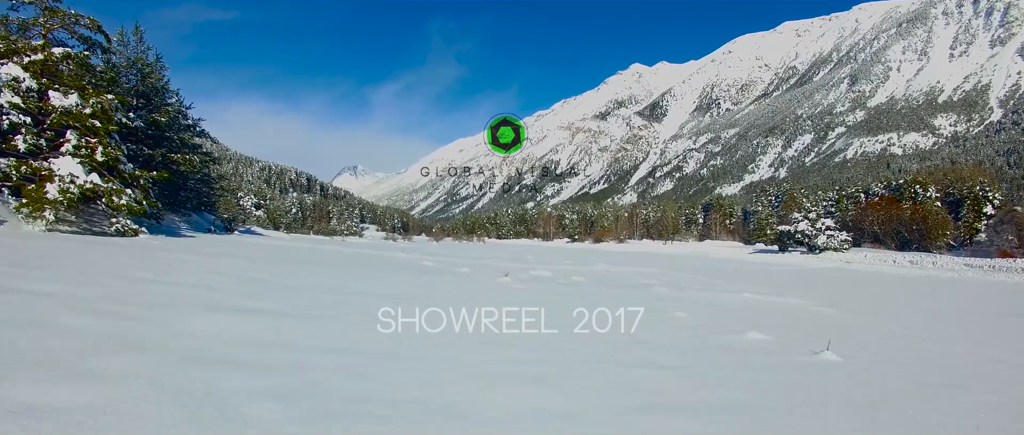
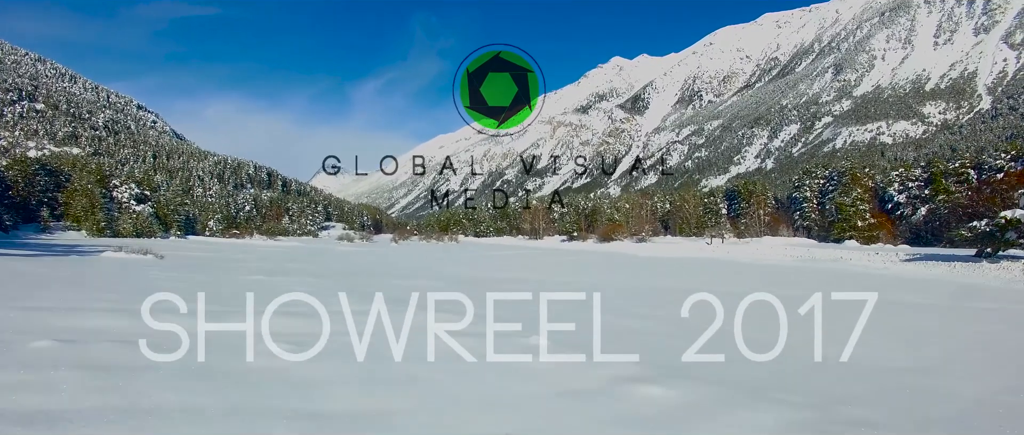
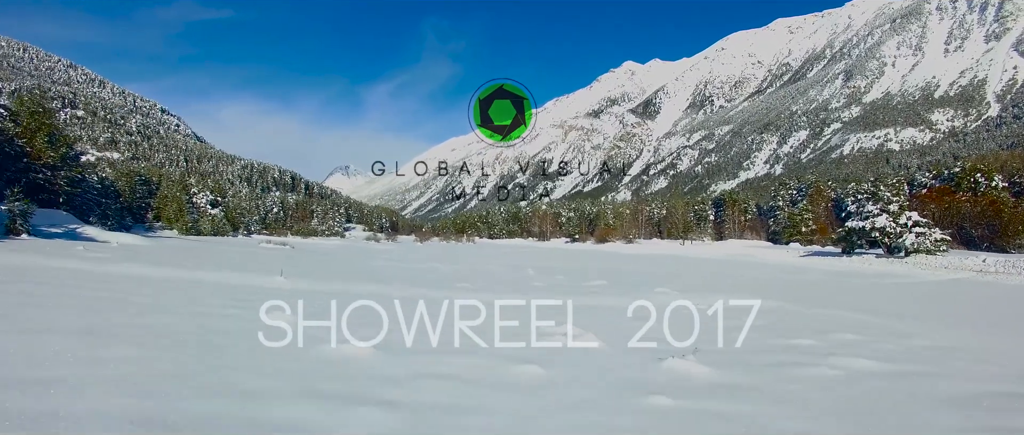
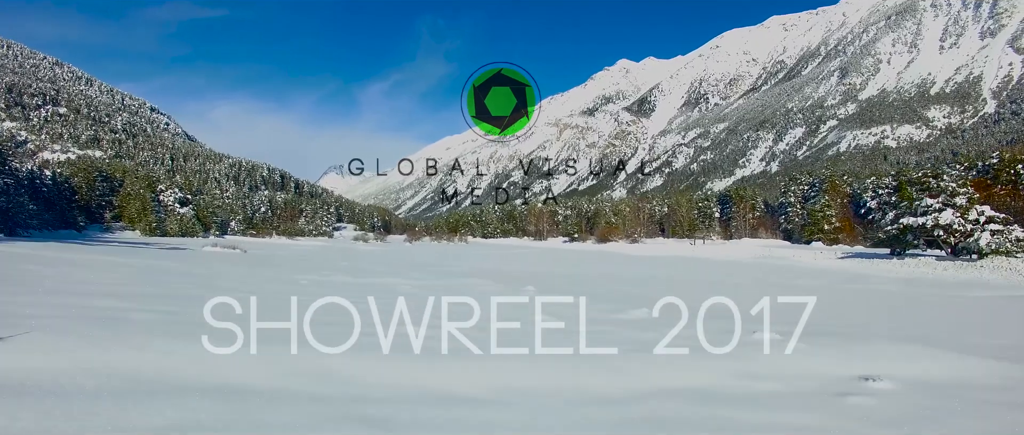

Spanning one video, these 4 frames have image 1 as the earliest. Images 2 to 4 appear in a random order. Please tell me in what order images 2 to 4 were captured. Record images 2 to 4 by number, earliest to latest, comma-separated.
3, 4, 2
